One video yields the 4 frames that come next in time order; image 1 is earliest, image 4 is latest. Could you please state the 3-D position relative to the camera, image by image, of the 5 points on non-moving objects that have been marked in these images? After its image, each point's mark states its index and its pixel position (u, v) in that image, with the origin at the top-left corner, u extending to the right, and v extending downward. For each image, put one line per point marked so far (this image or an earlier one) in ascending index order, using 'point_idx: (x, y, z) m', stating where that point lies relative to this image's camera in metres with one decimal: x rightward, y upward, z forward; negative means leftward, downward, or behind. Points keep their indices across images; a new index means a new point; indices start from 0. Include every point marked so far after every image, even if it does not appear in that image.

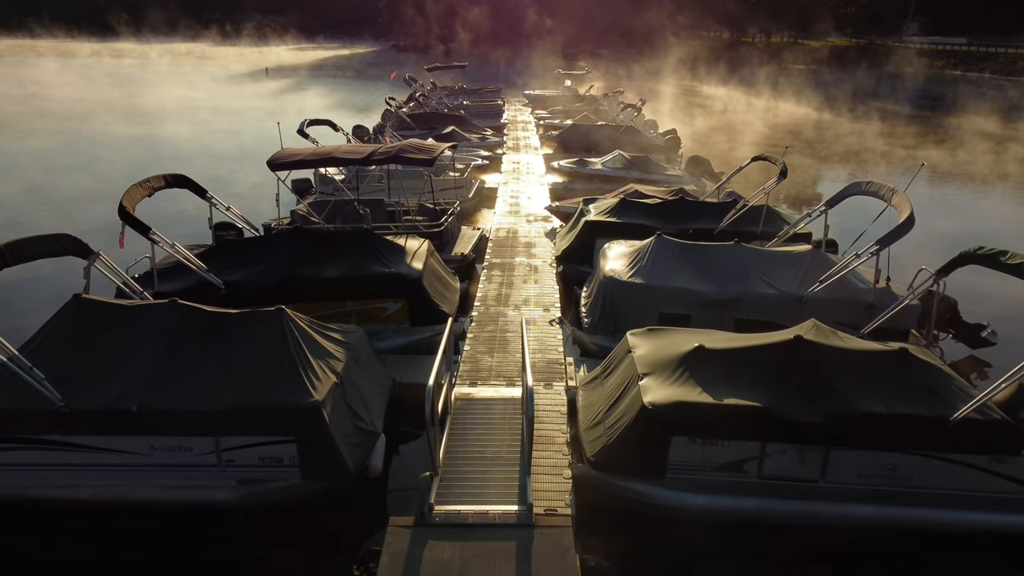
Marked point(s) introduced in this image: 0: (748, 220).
0: (+4.4, +1.3, +13.6) m
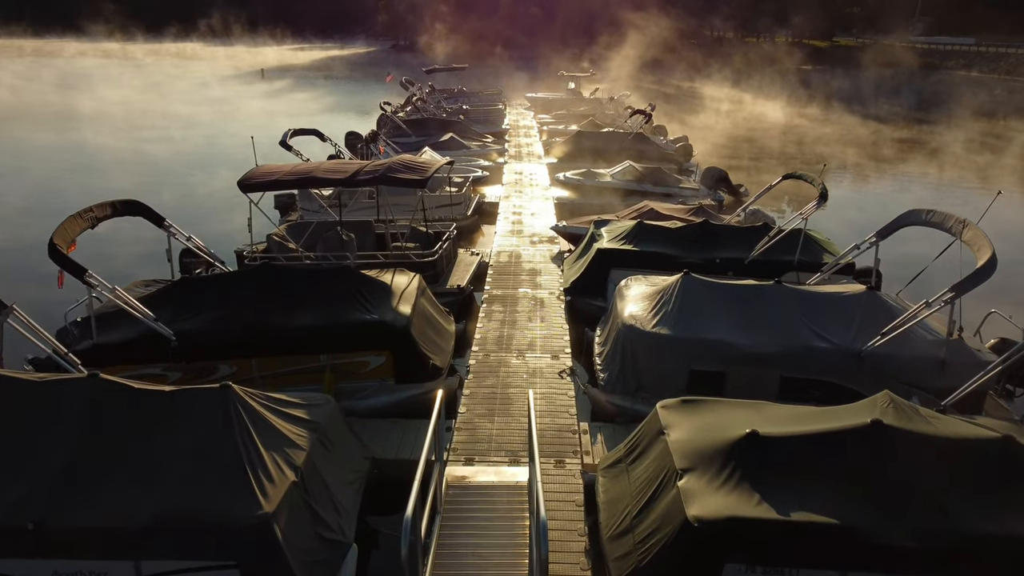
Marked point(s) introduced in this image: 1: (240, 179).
0: (+4.5, +0.7, +12.0) m
1: (-4.5, +1.8, +12.1) m
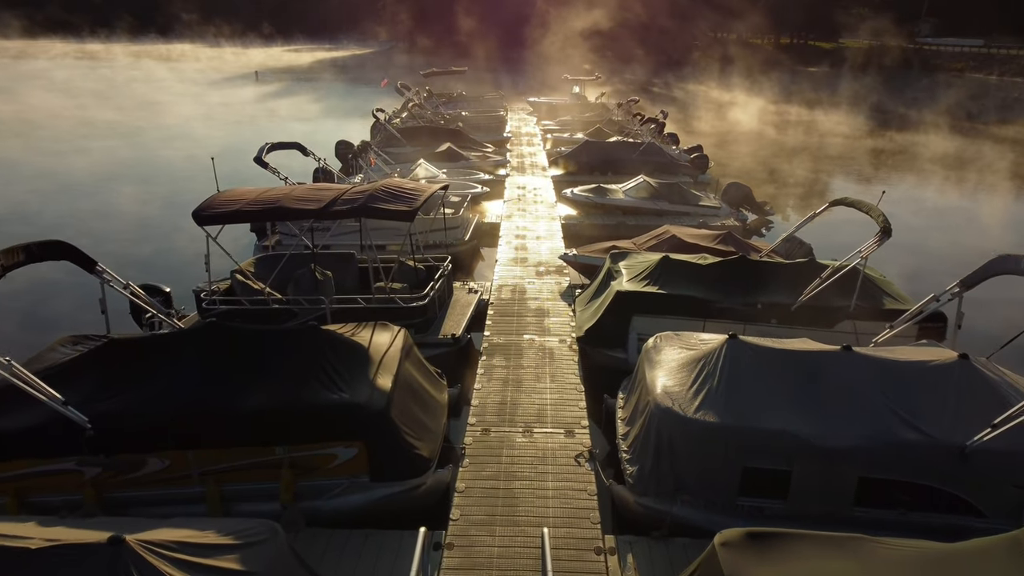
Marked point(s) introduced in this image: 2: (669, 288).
0: (+4.5, 0.0, +10.2) m
1: (-4.5, +1.1, +10.2) m
2: (+2.2, 0.0, +10.2) m
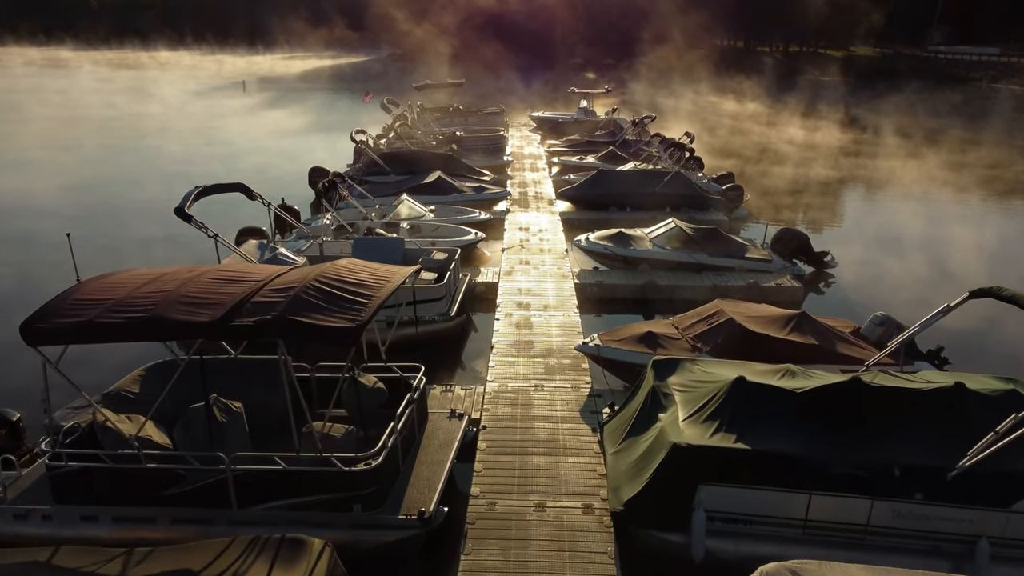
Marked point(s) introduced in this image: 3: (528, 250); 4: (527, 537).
0: (+4.5, -1.4, +6.6) m
1: (-4.5, -0.3, +6.7) m
2: (+2.2, -1.4, +6.6) m
3: (+0.4, +0.8, +15.7) m
4: (+0.1, -2.3, +6.8) m
